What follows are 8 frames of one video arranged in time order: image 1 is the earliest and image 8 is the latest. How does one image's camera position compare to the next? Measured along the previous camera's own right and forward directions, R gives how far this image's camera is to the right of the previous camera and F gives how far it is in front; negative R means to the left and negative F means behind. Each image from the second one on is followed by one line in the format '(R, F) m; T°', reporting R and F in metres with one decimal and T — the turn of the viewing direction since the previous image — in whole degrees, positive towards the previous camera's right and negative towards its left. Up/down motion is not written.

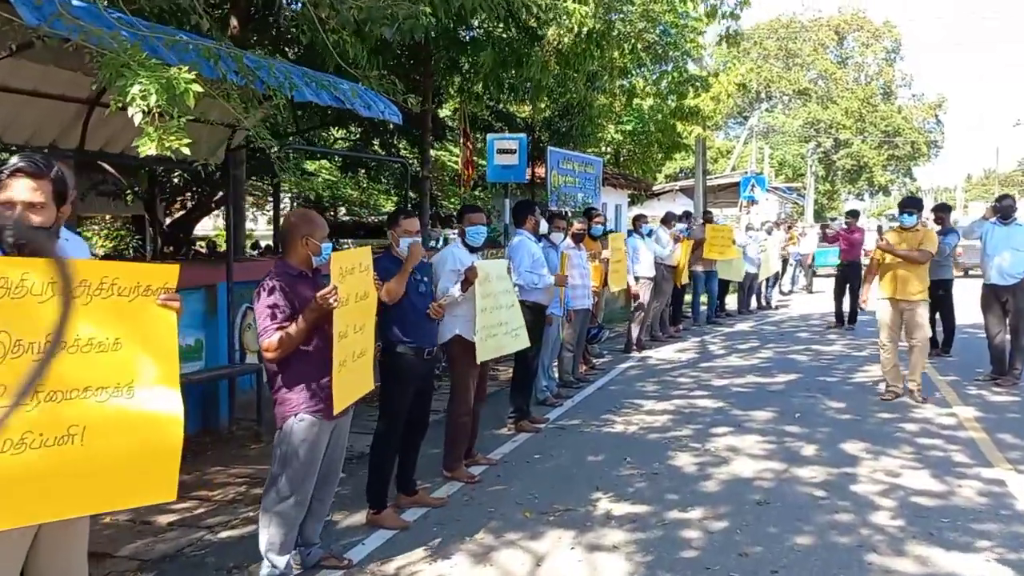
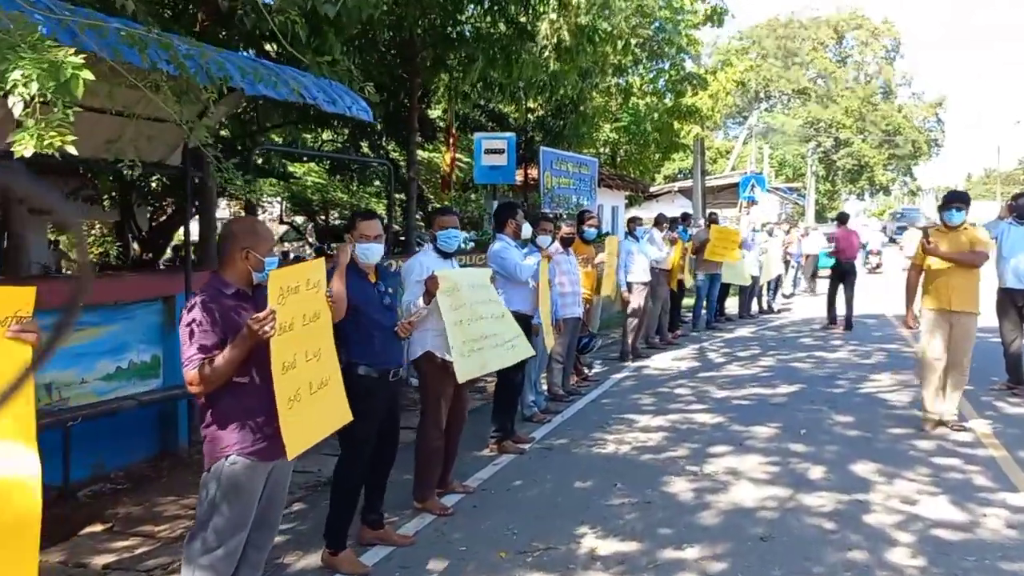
(+0.2, +0.5) m; 0°
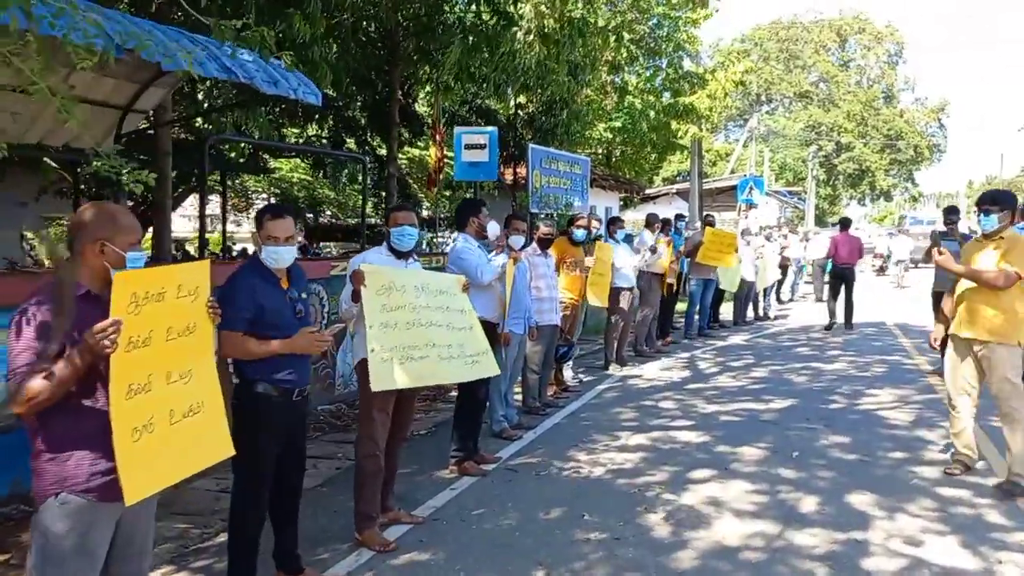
(+0.3, +0.6) m; 0°
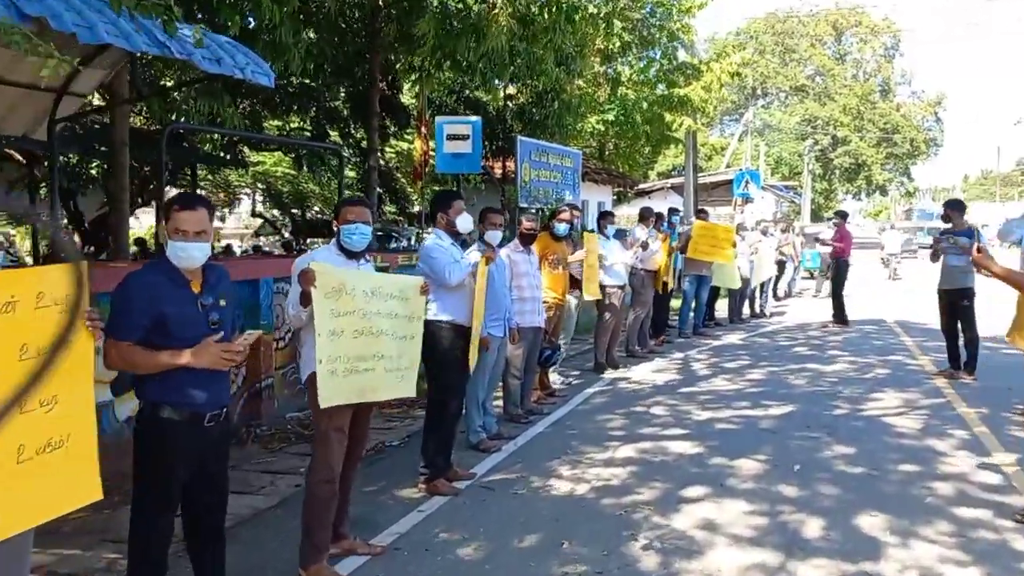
(+0.1, +0.5) m; 0°
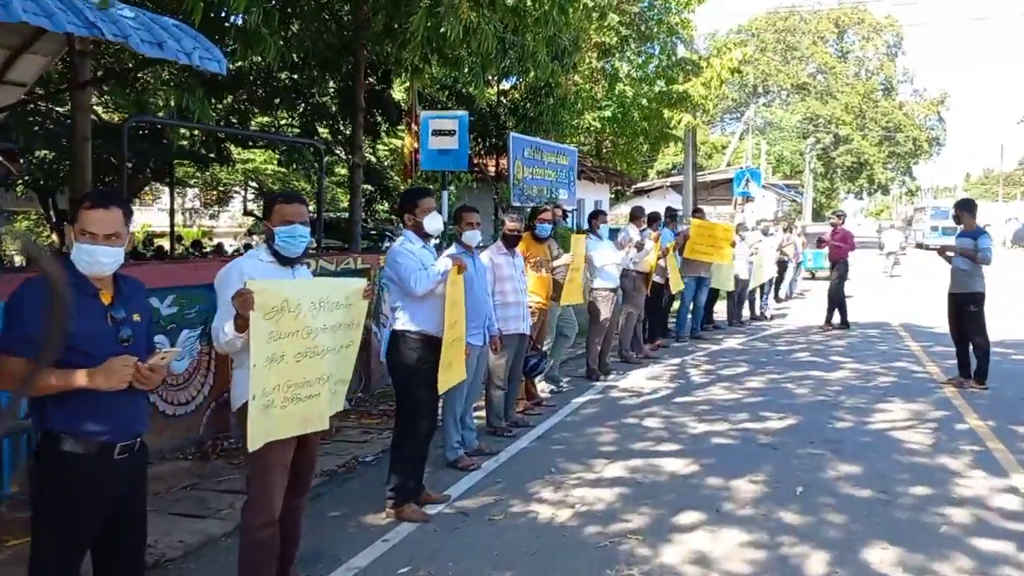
(+0.1, +0.5) m; 0°
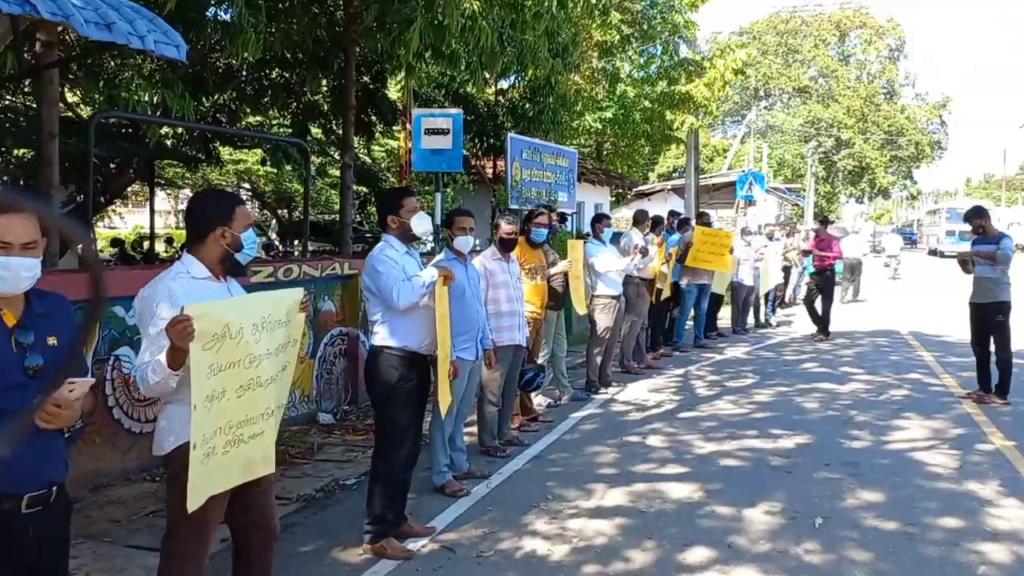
(0.0, +0.5) m; 0°
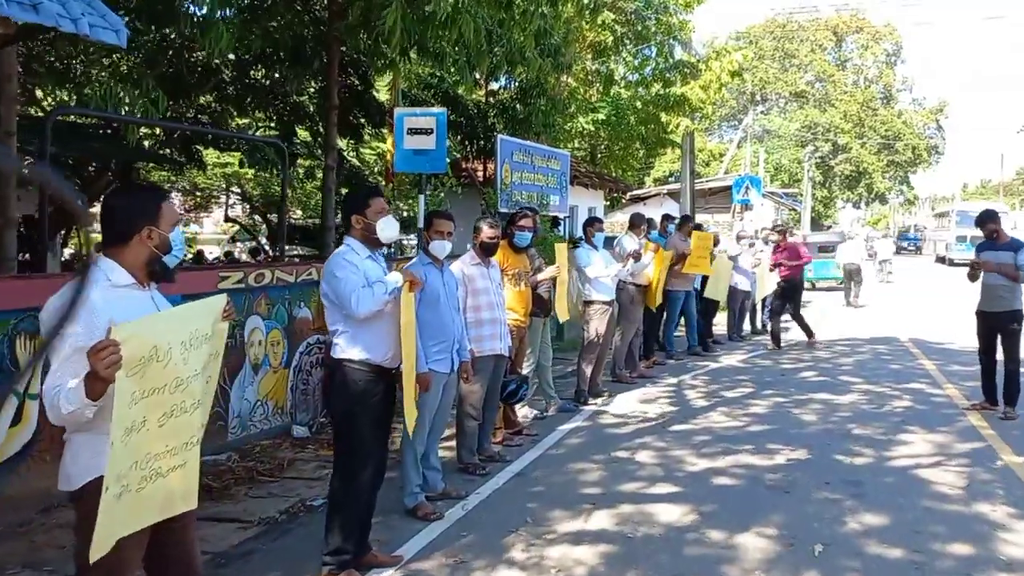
(+0.1, +0.4) m; 0°
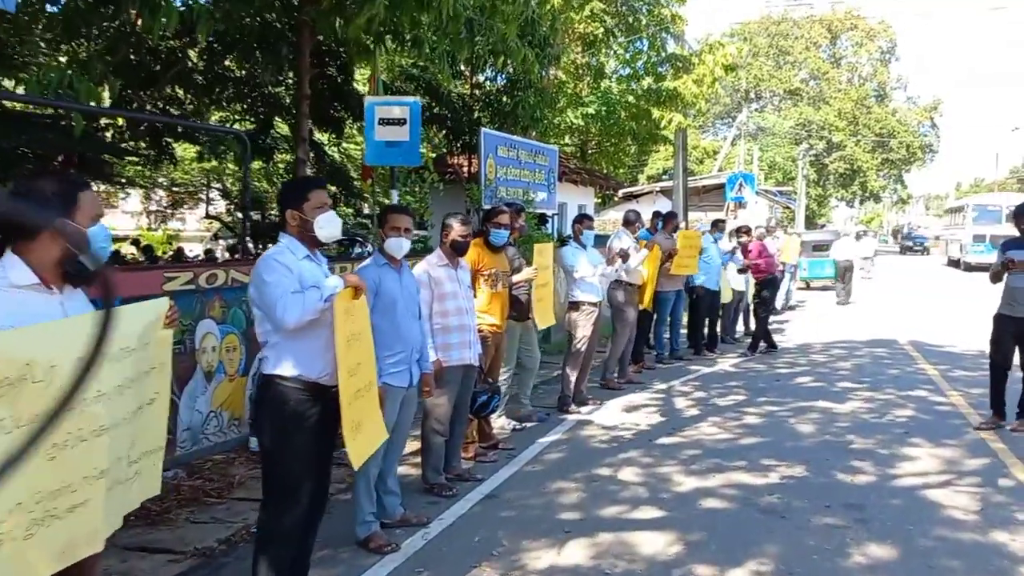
(+0.2, +0.6) m; 0°
